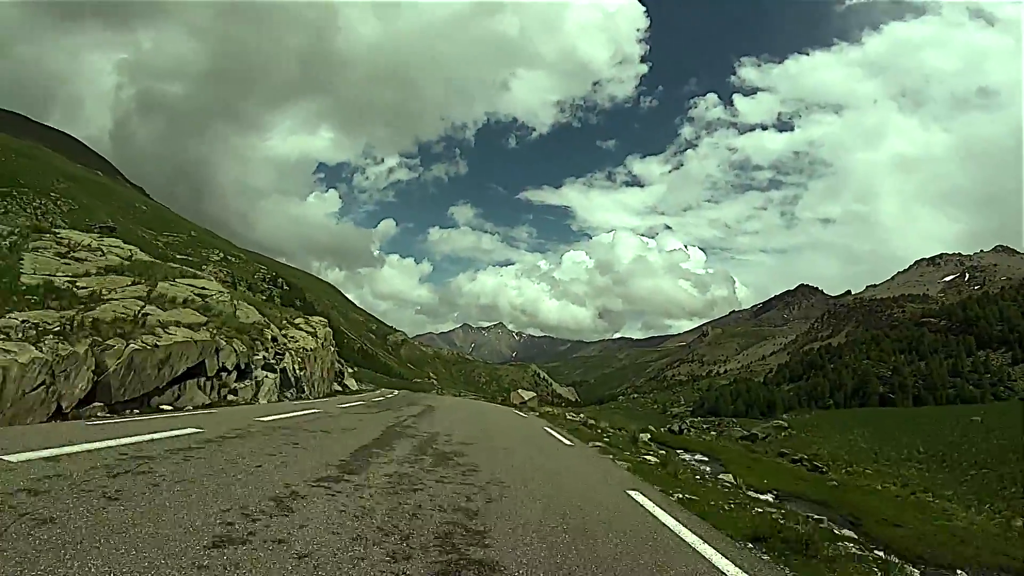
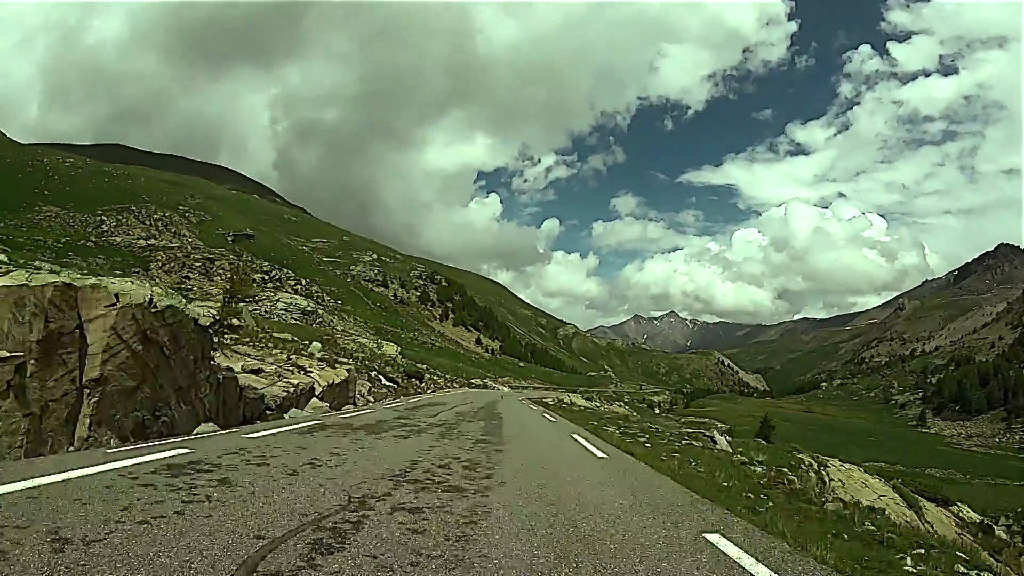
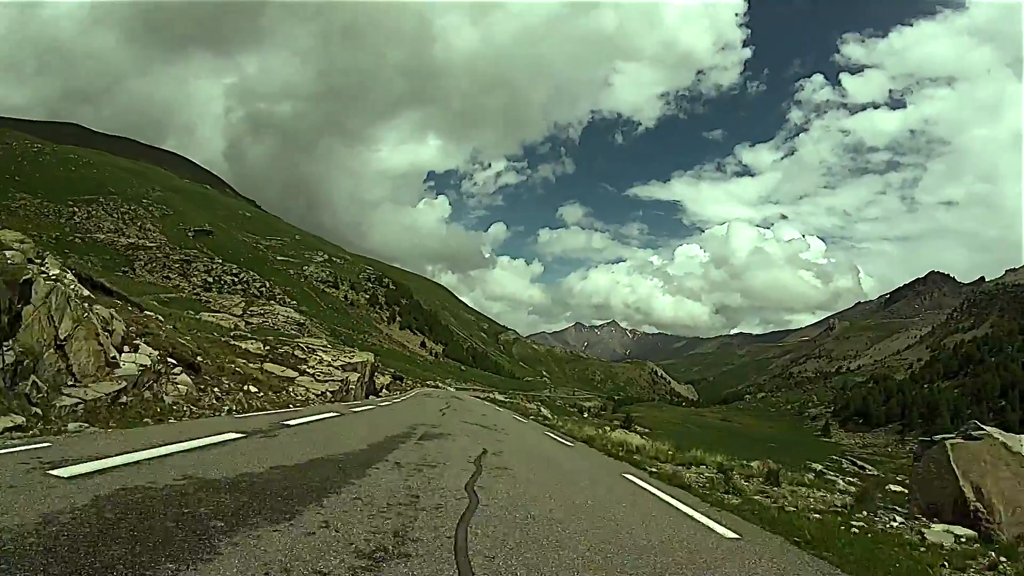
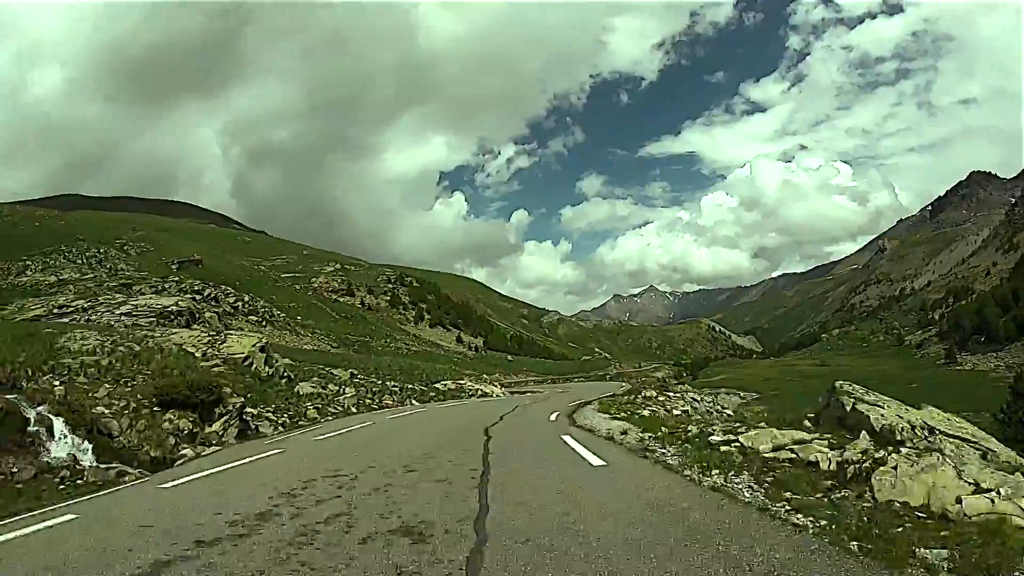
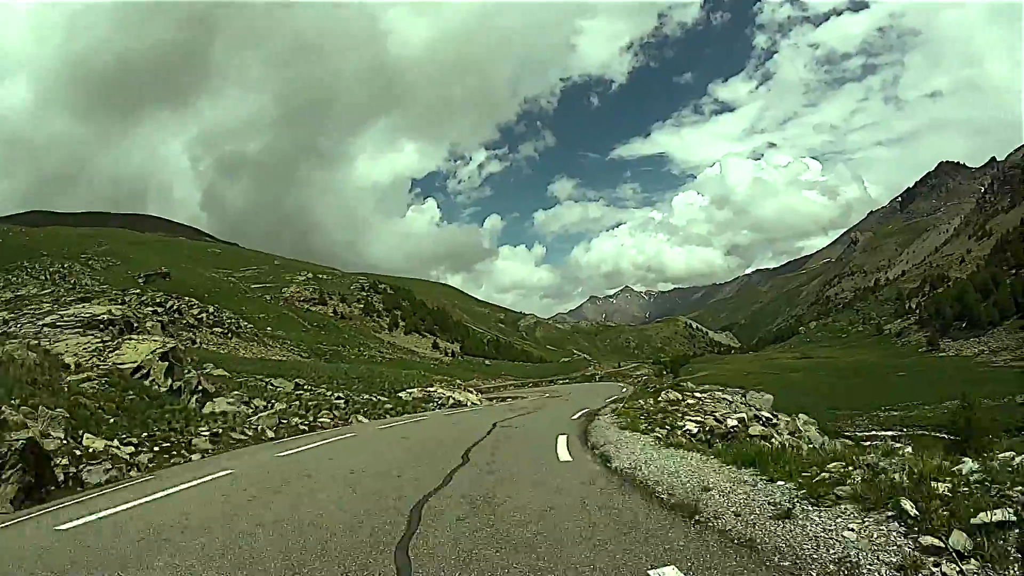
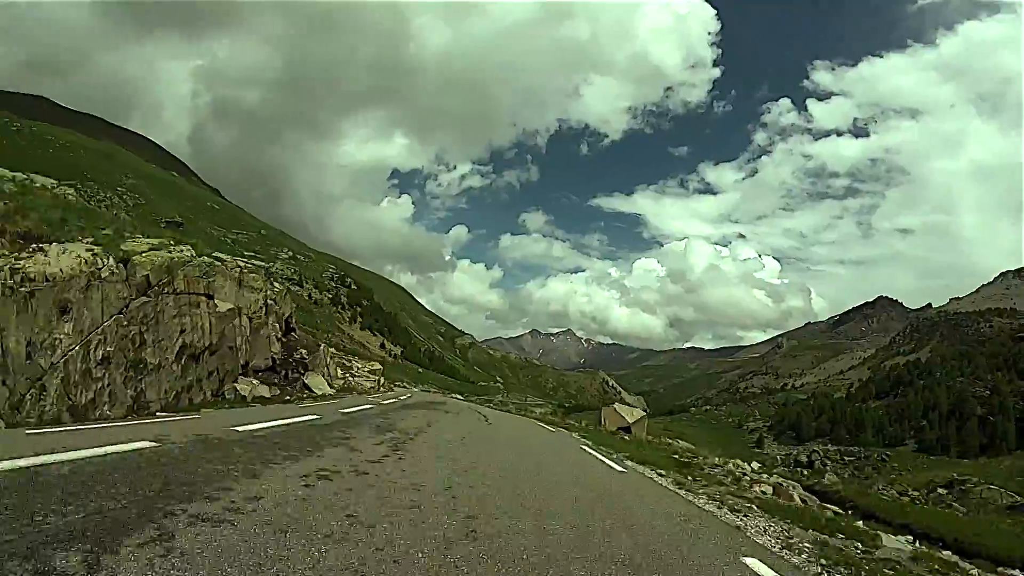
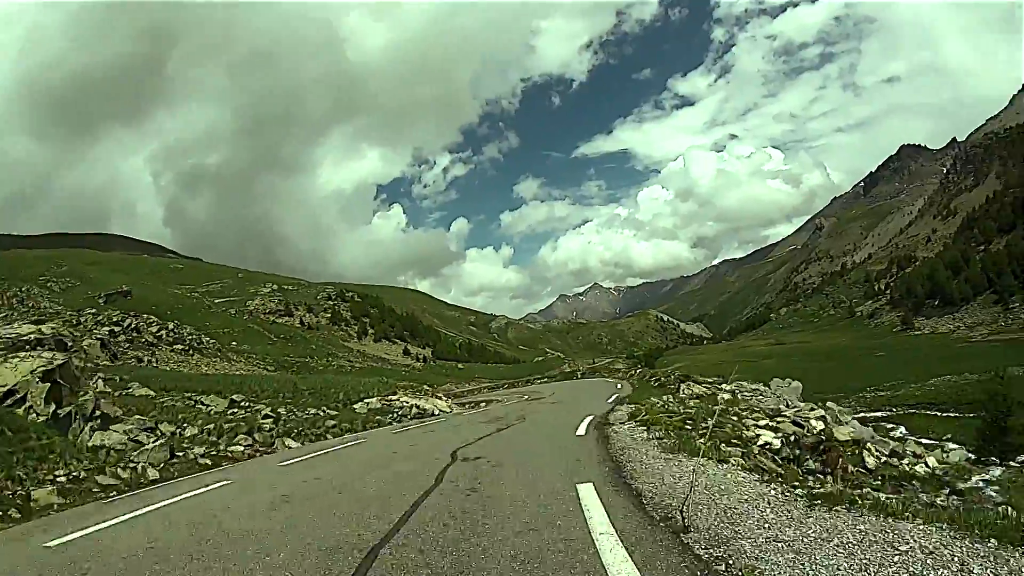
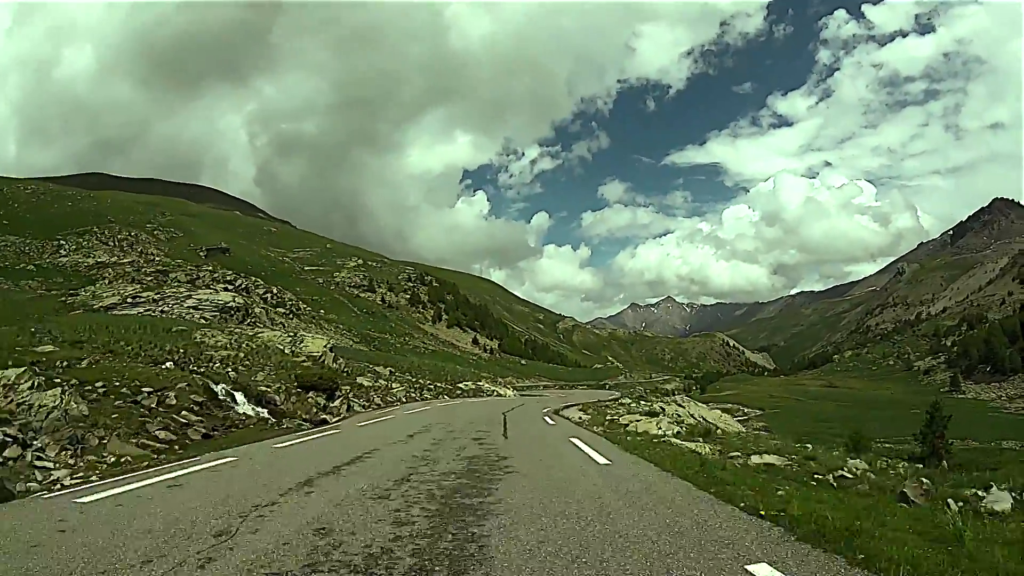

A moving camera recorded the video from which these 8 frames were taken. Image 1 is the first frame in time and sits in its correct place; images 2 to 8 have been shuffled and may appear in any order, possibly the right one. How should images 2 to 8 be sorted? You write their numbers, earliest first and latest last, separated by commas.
6, 3, 2, 8, 4, 5, 7
